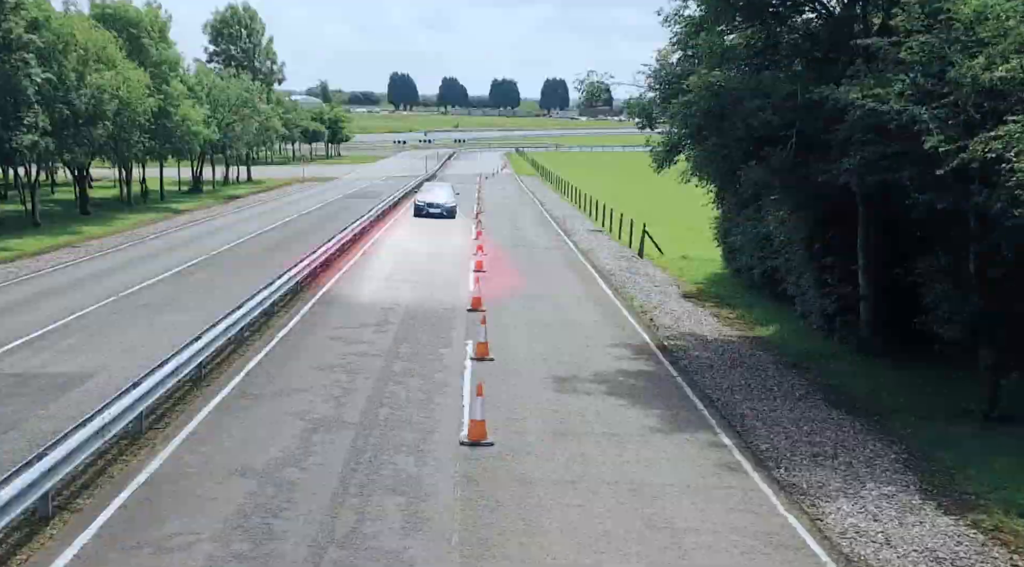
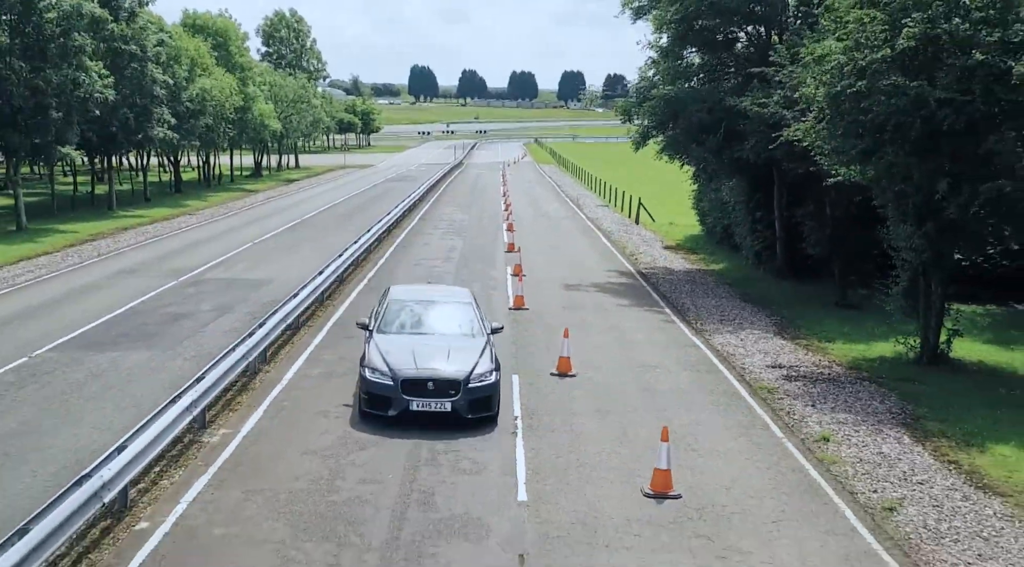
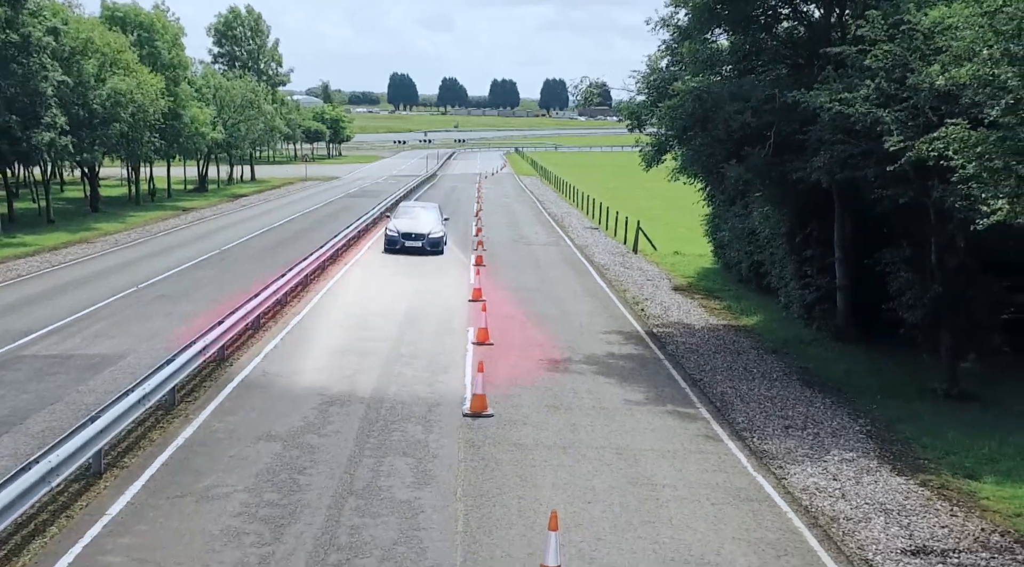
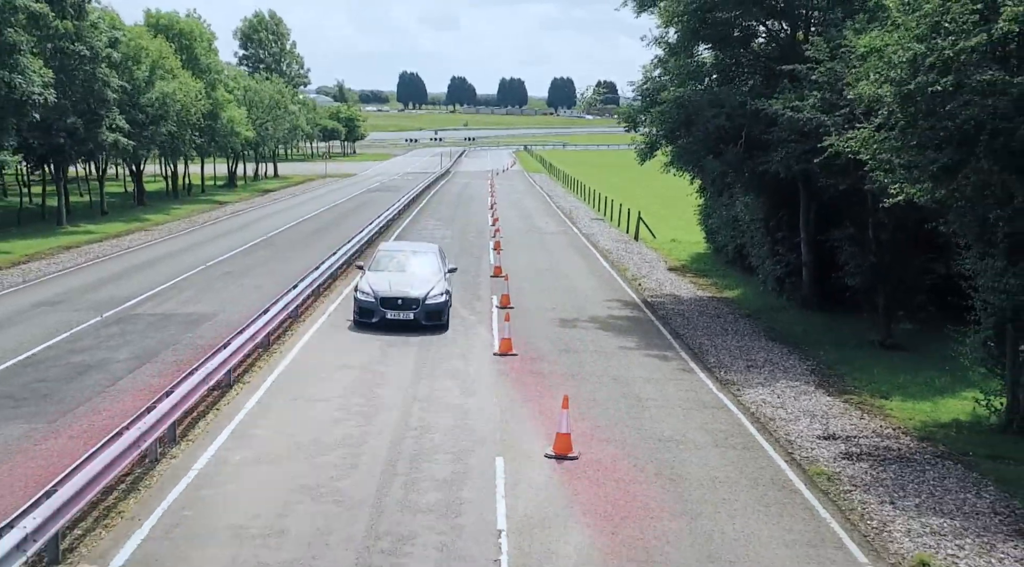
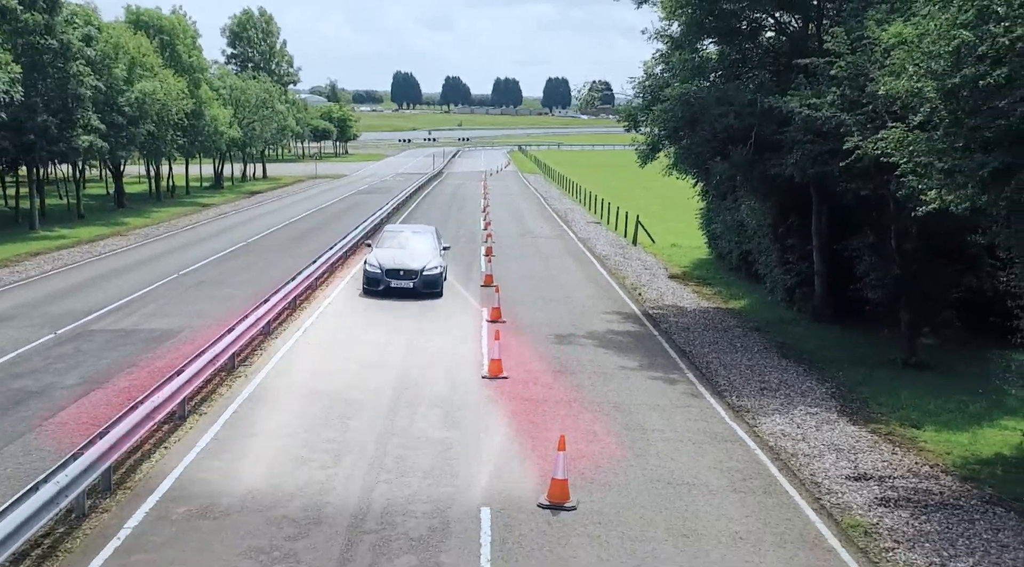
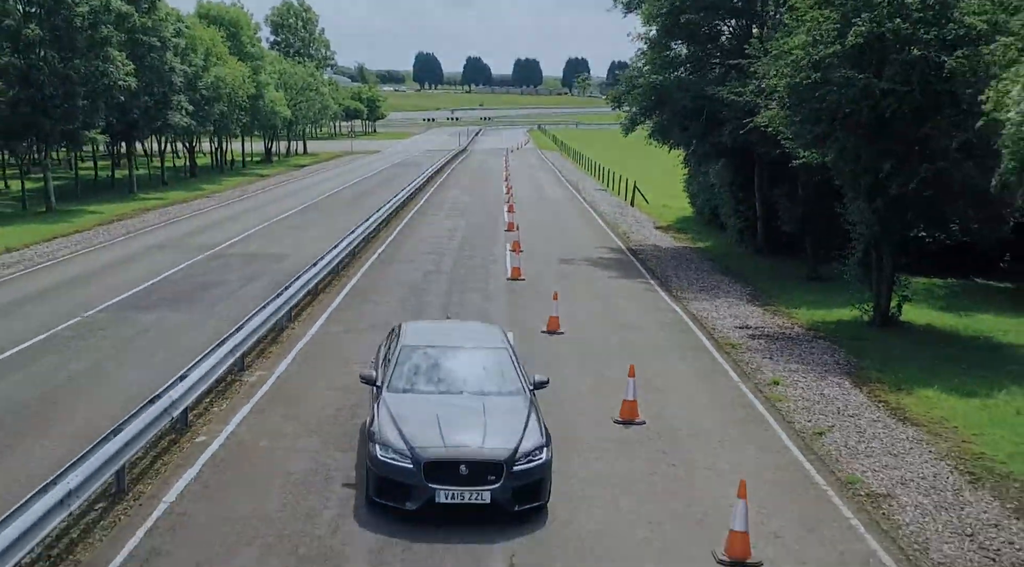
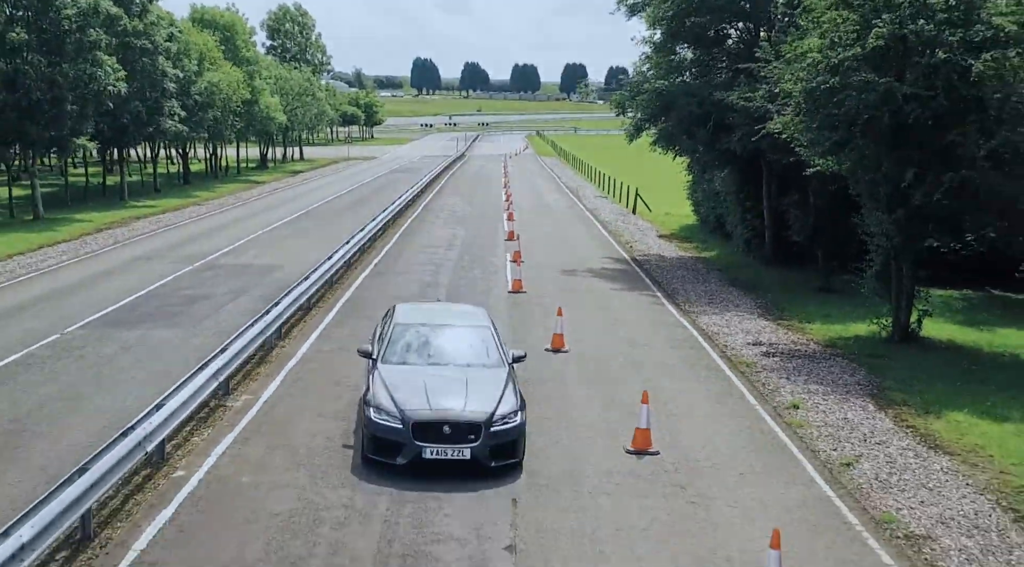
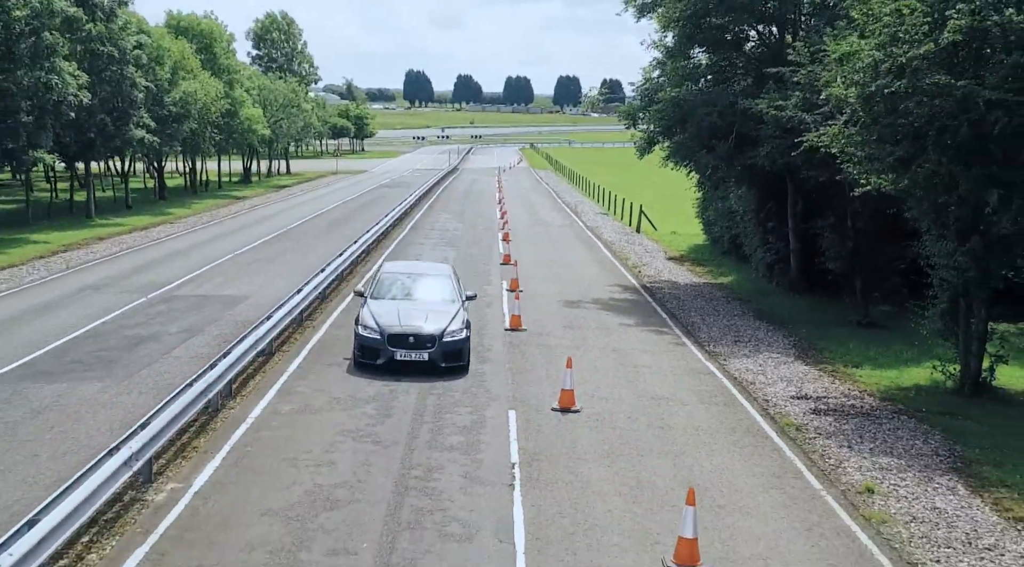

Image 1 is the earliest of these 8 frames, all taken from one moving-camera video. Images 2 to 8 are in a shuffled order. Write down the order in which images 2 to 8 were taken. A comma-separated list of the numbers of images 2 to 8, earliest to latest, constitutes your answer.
3, 5, 4, 8, 2, 7, 6
